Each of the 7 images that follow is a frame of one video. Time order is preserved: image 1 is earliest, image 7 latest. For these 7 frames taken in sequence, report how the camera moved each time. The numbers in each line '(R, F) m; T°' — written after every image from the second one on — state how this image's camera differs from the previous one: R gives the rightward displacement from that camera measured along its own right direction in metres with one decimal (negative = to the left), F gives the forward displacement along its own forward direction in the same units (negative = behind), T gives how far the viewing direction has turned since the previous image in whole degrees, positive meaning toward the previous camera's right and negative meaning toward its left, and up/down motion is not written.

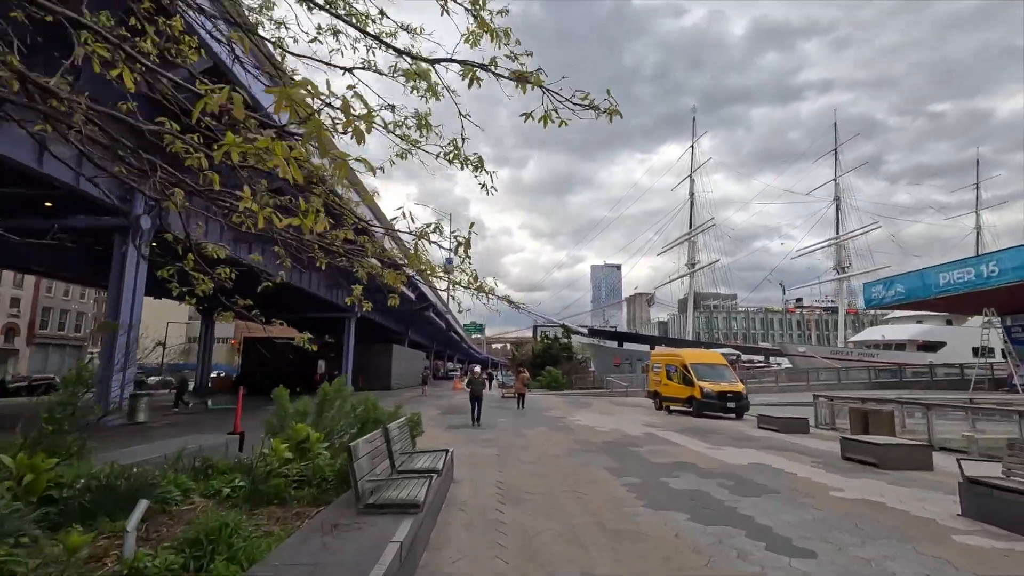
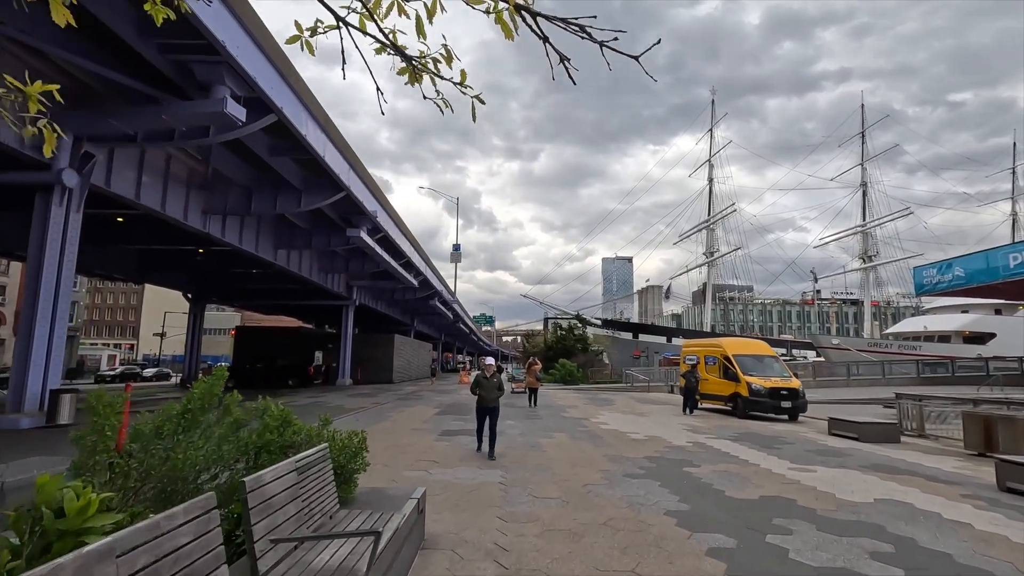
(0.0, +3.0) m; -1°
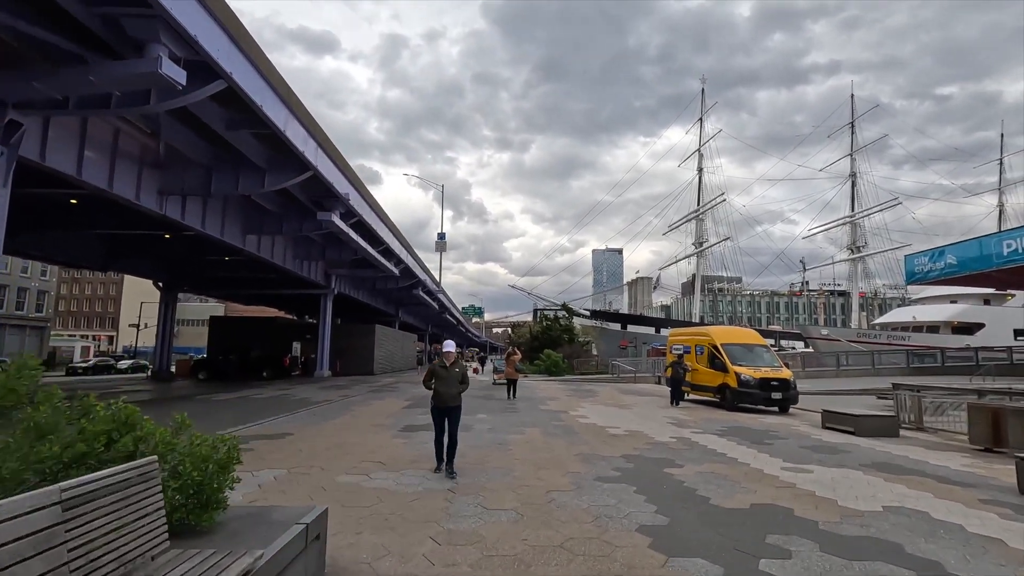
(+0.4, +1.0) m; +1°
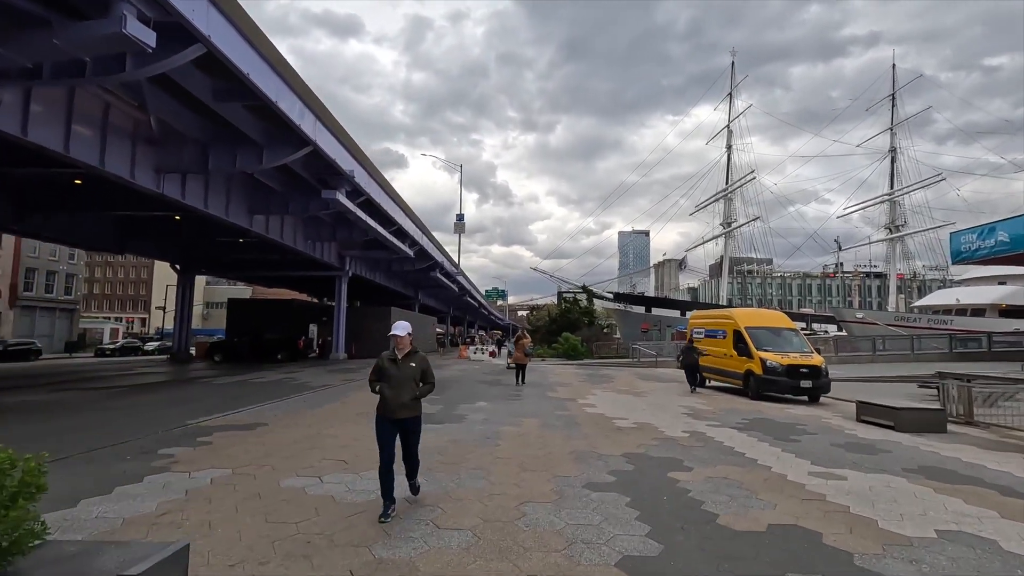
(+0.5, +1.0) m; -3°
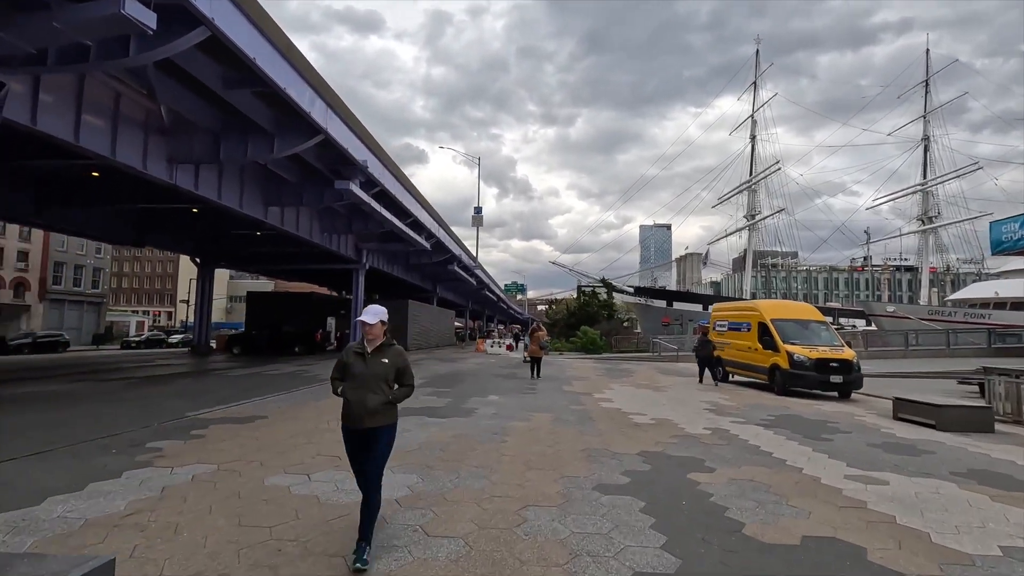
(+0.2, +0.5) m; -2°
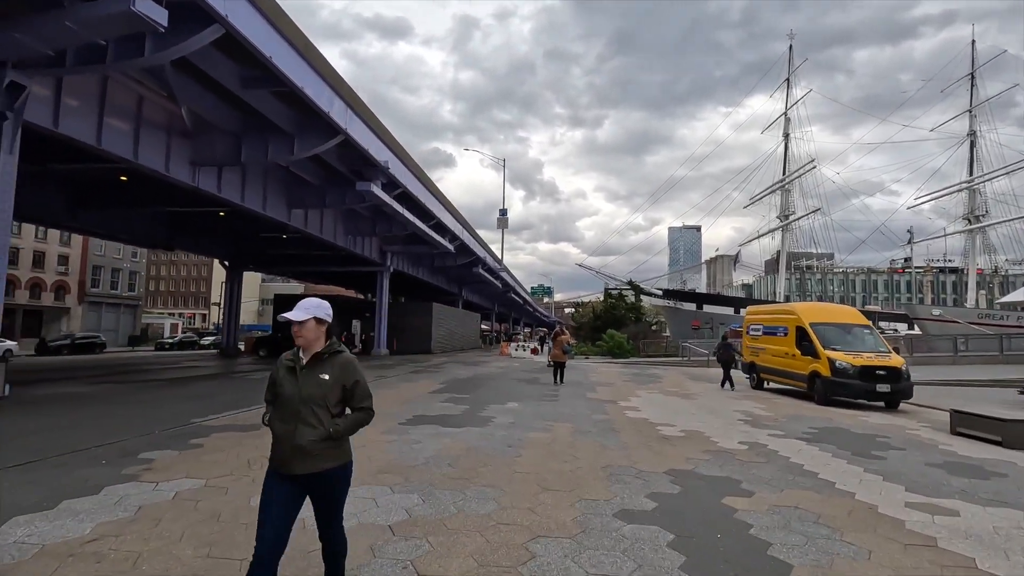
(+0.1, +0.5) m; -3°
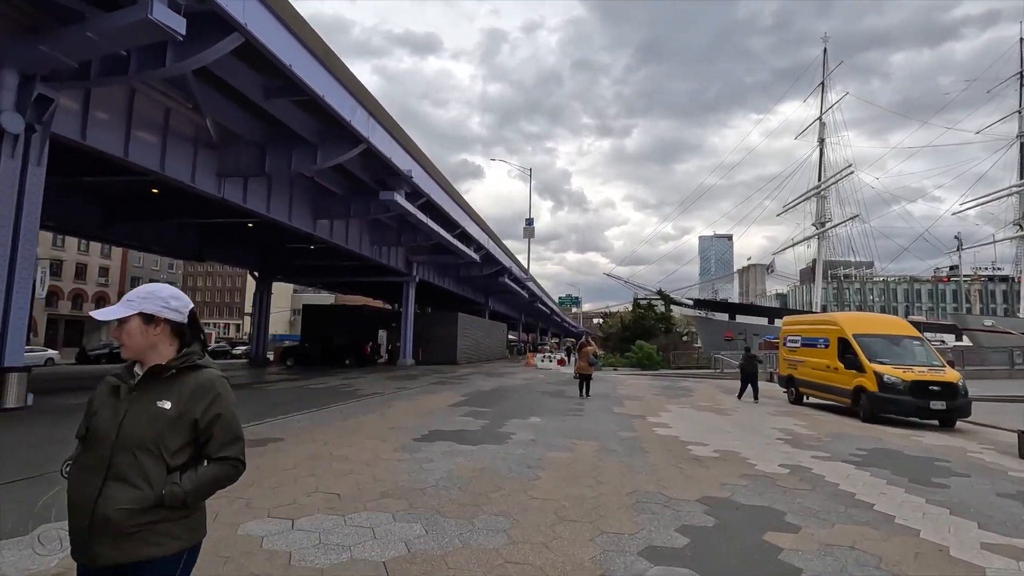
(+0.1, +0.4) m; -3°
